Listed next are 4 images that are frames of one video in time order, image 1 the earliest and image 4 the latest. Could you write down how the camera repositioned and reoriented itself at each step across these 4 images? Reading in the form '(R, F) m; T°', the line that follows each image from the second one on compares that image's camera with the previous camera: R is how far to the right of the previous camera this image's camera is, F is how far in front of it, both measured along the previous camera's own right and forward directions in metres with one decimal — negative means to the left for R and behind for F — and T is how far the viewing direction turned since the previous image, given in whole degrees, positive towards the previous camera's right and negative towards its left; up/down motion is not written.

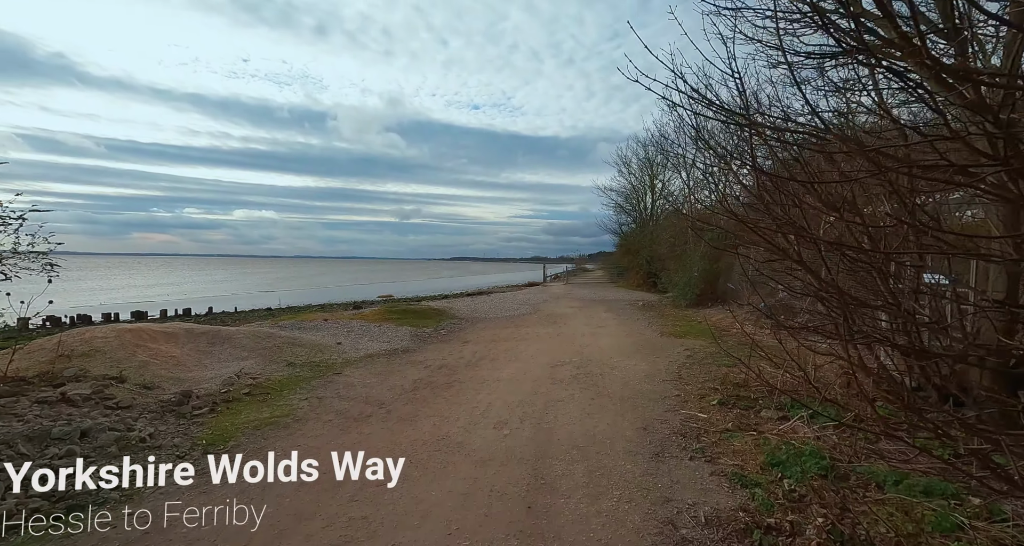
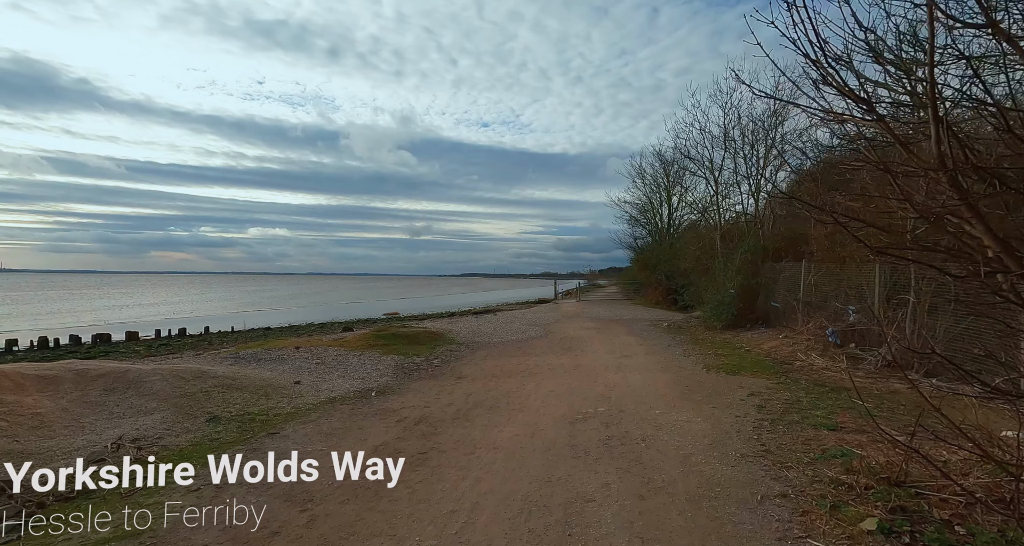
(+0.1, +2.1) m; -1°
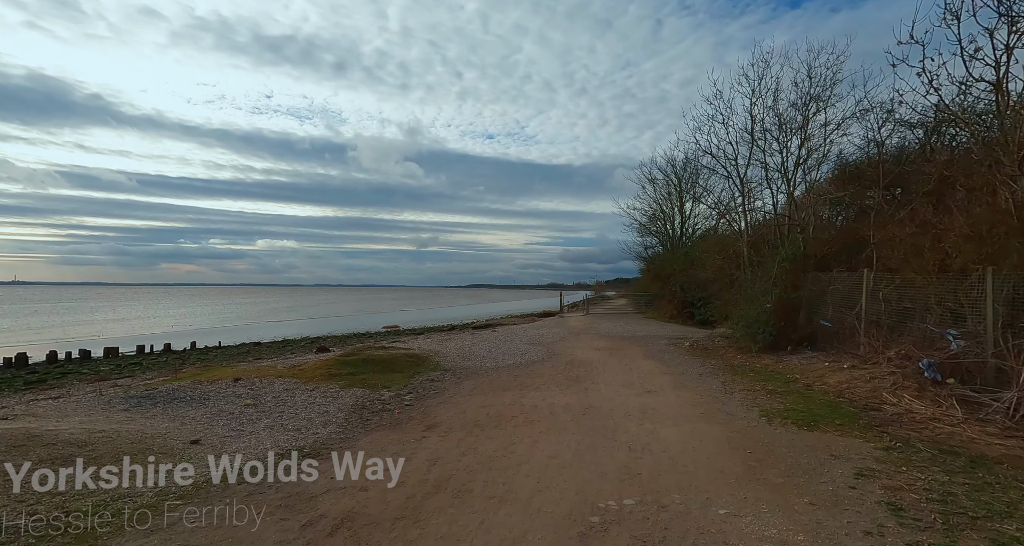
(+0.3, +2.2) m; -1°
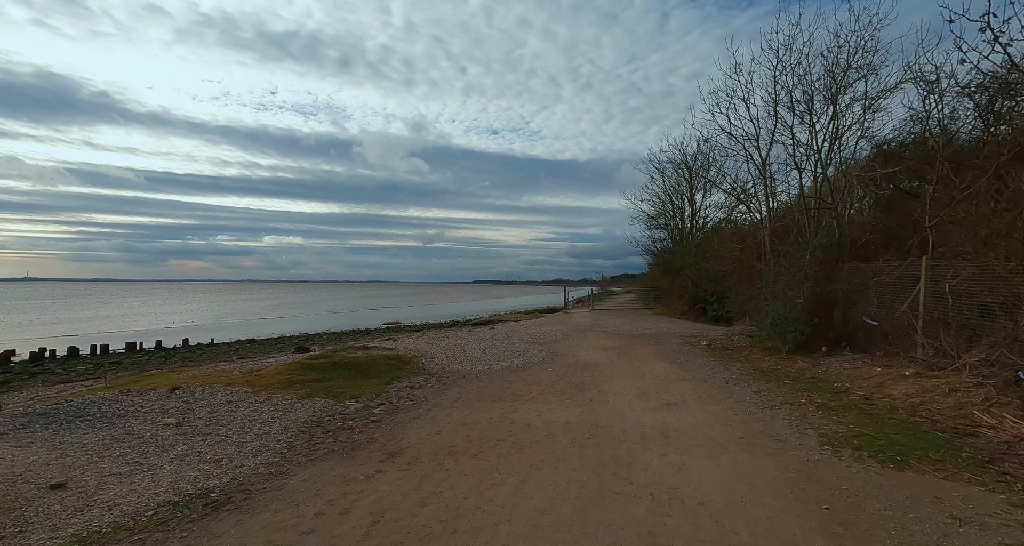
(+0.2, +1.5) m; -1°
